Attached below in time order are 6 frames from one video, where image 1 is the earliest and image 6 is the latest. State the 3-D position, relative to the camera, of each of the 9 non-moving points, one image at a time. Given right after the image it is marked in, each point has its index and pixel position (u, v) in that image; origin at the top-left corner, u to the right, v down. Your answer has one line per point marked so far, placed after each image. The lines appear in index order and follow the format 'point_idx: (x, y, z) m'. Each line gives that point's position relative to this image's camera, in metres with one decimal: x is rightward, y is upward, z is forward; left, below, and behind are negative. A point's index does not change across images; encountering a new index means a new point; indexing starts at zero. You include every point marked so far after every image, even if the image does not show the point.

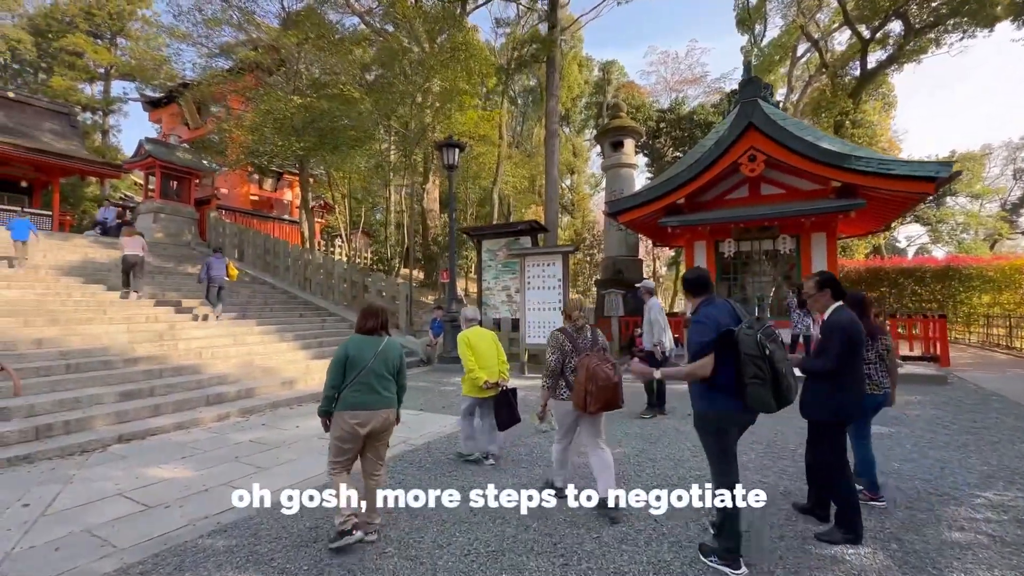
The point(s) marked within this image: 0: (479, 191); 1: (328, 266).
0: (-1.3, +4.0, +19.4) m
1: (-4.7, +0.6, +11.9) m
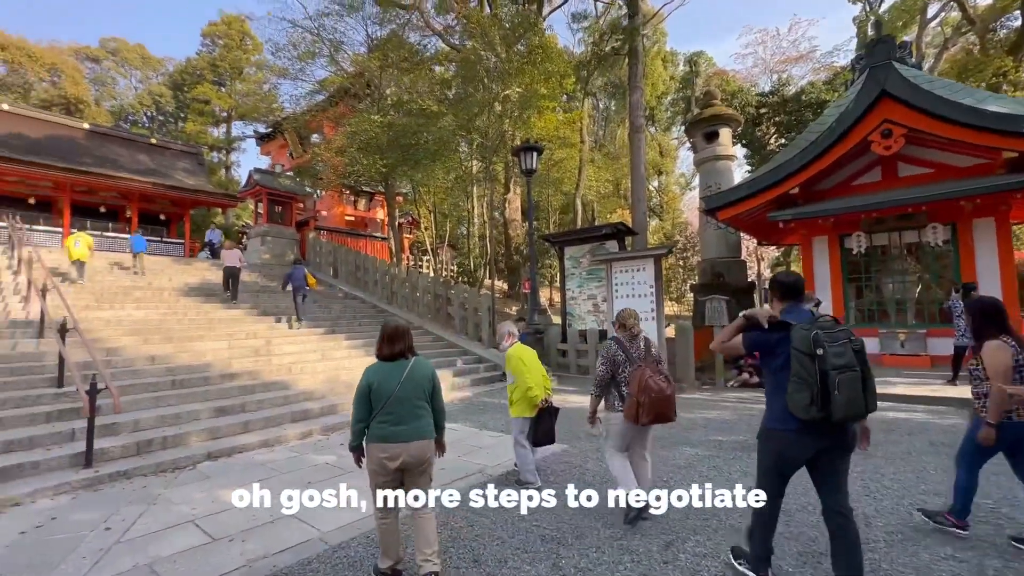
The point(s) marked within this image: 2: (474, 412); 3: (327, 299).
0: (+2.0, +3.7, +18.9) m
1: (-2.5, +0.2, +12.0) m
2: (-0.6, -1.8, +6.9) m
3: (-4.7, -0.3, +11.9) m
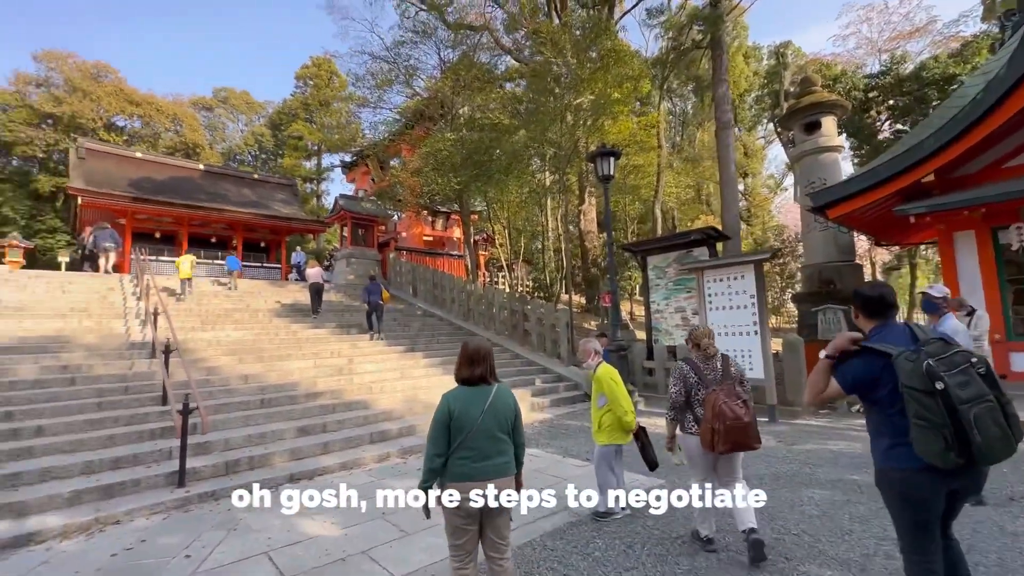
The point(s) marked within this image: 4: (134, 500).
0: (+4.9, +3.2, +18.0) m
1: (-0.6, -0.2, +11.9) m
2: (+0.6, -2.0, +6.4) m
3: (-2.7, -0.8, +12.1) m
4: (-3.3, -1.8, +4.1) m
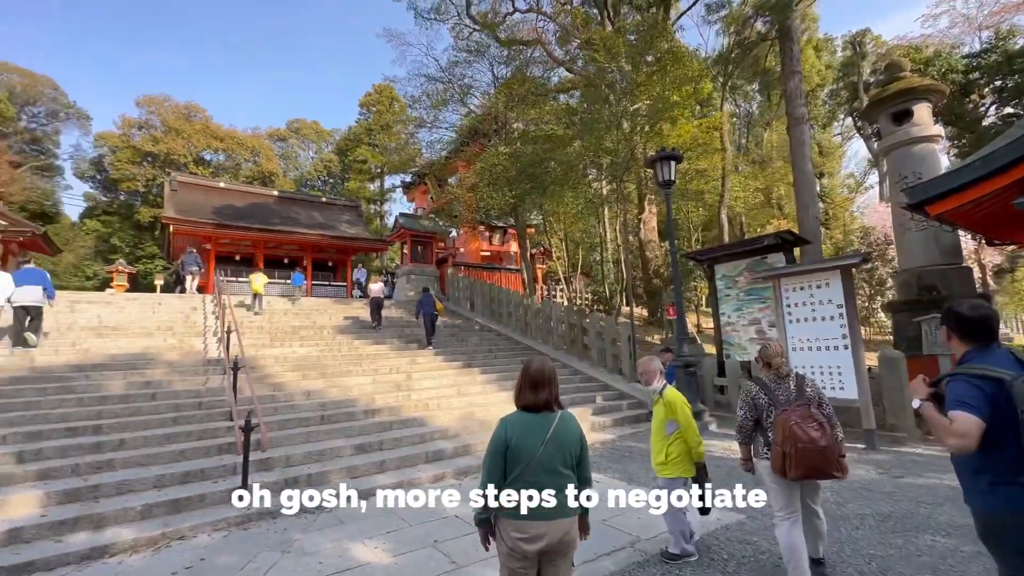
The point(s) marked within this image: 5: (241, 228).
0: (+7.0, +2.8, +17.1) m
1: (+0.9, -0.5, +11.6) m
2: (+1.3, -2.2, +6.0) m
3: (-1.2, -1.2, +12.1) m
4: (-2.8, -2.0, +4.1) m
5: (-10.7, +2.4, +18.5) m
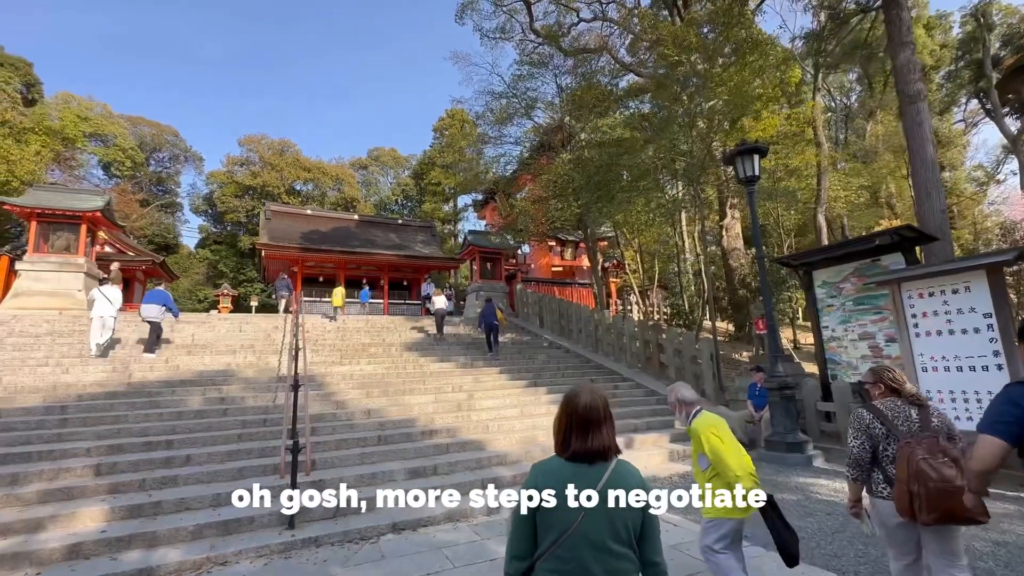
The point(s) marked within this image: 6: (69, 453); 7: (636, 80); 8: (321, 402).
0: (+9.4, +2.4, +15.4) m
1: (+2.5, -0.9, +10.9) m
2: (+2.1, -2.3, +5.2) m
3: (+0.5, -1.5, +11.6) m
4: (-2.3, -2.2, +4.0) m
5: (-7.9, +1.5, +19.7) m
6: (-4.8, -1.8, +5.1) m
7: (+3.5, +6.1, +13.6) m
8: (-2.9, -1.7, +7.1) m
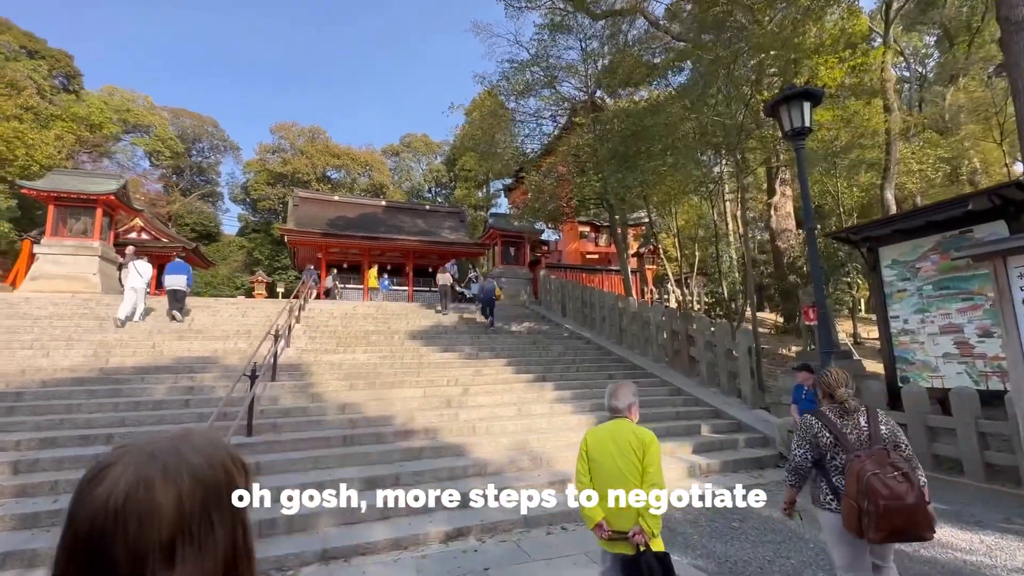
0: (+10.0, +2.8, +13.5) m
1: (+2.7, -0.5, +9.7) m
2: (+1.8, -2.1, +4.1) m
3: (+0.8, -1.2, +10.6) m
4: (-2.6, -2.0, +3.3) m
5: (-6.7, +2.1, +19.3) m
6: (-5.1, -1.5, +4.6) m
7: (+4.1, +6.5, +12.2) m
8: (-3.0, -1.4, +6.4) m
